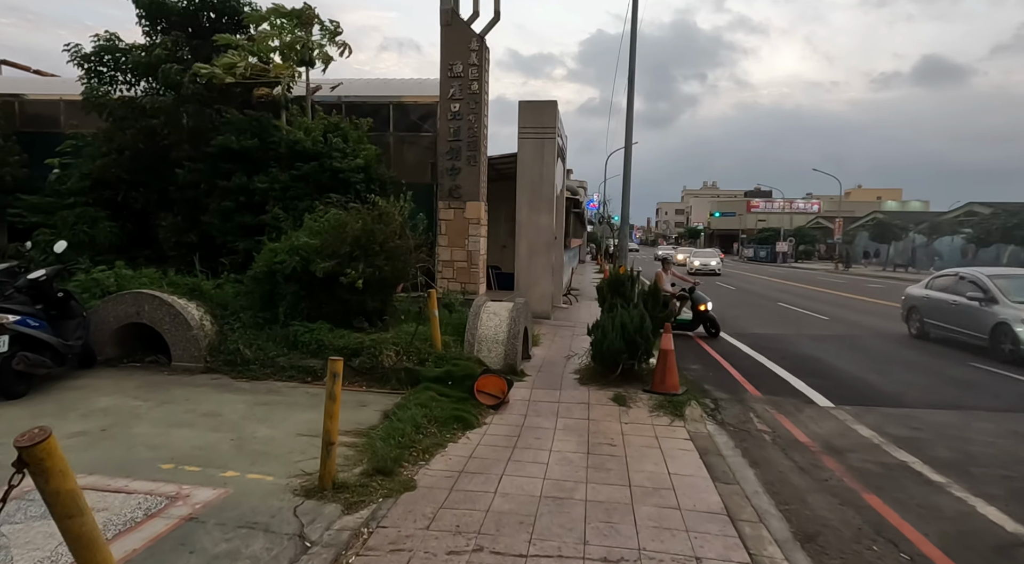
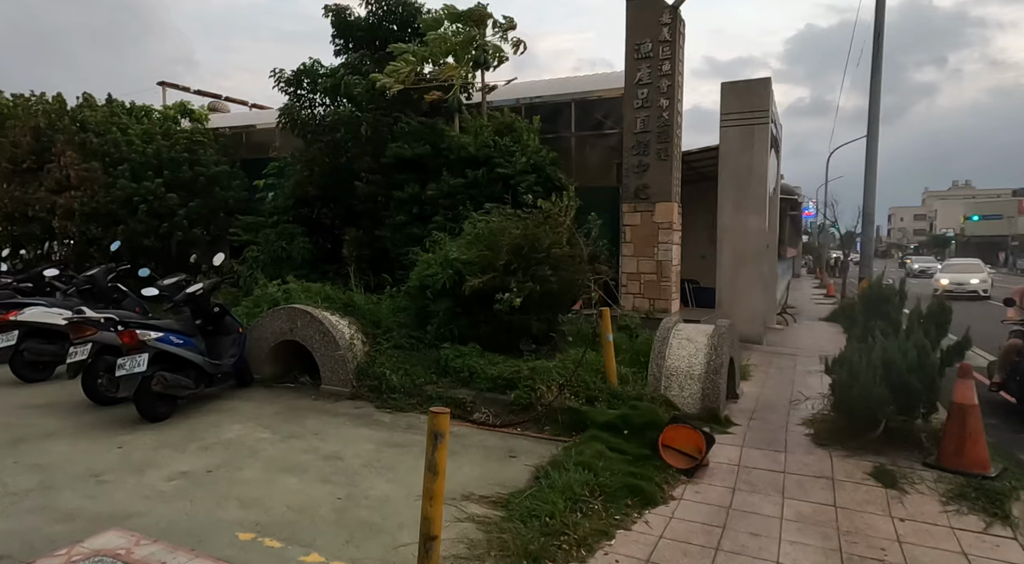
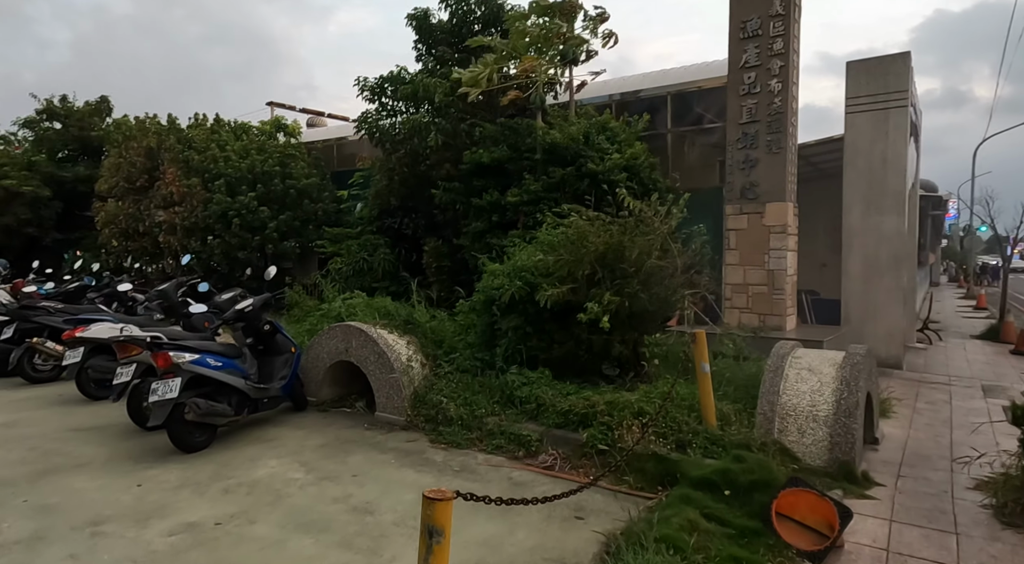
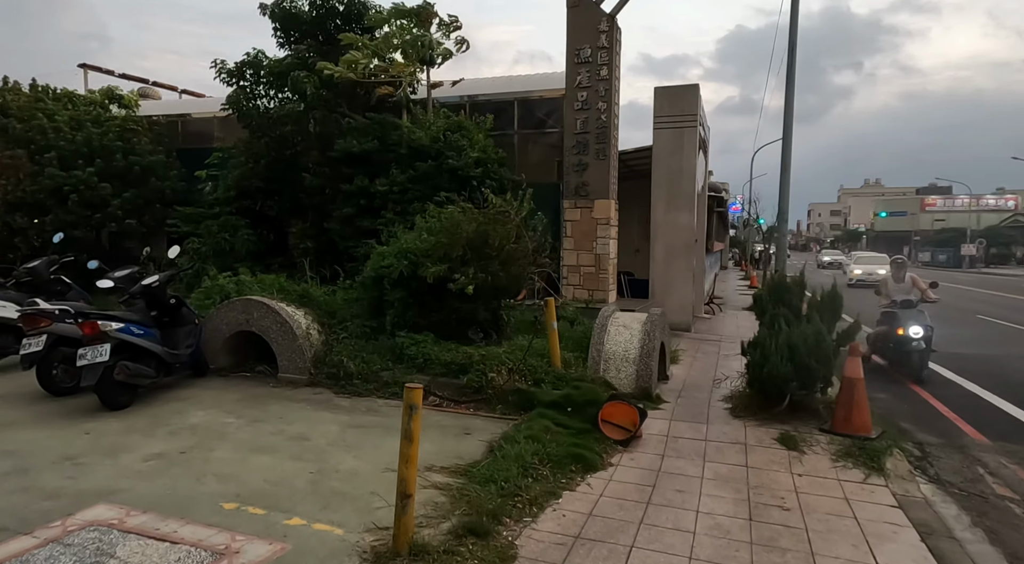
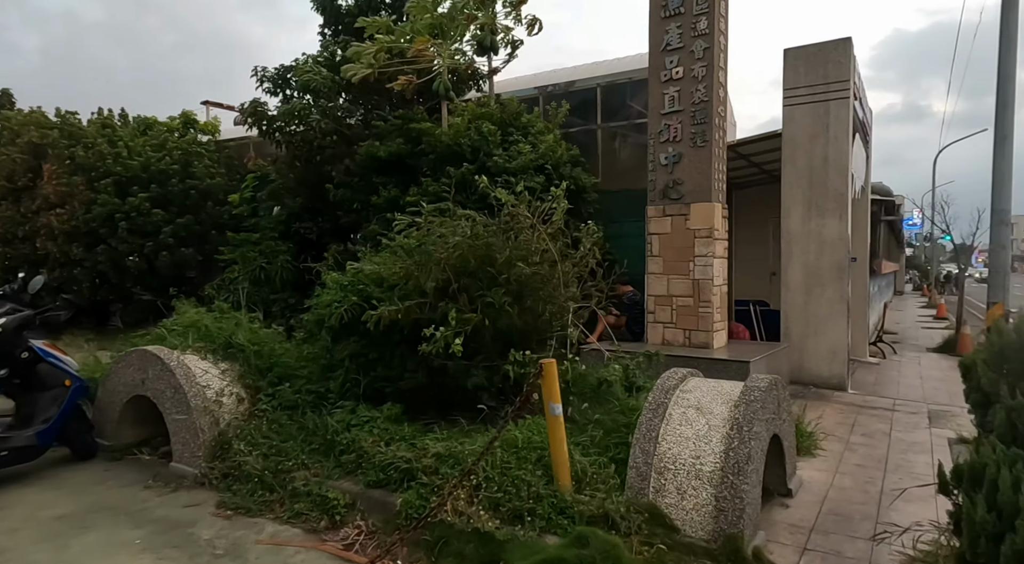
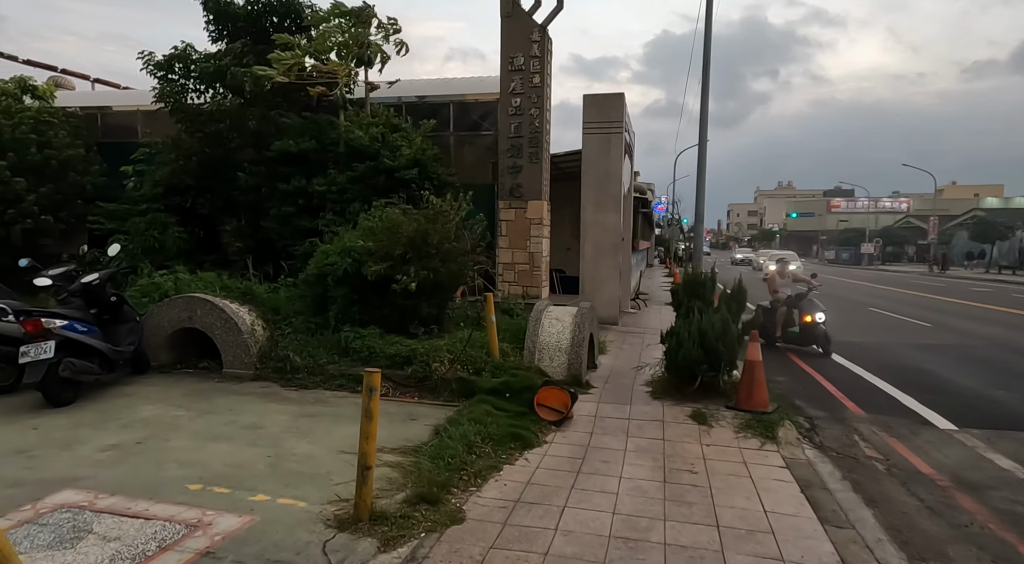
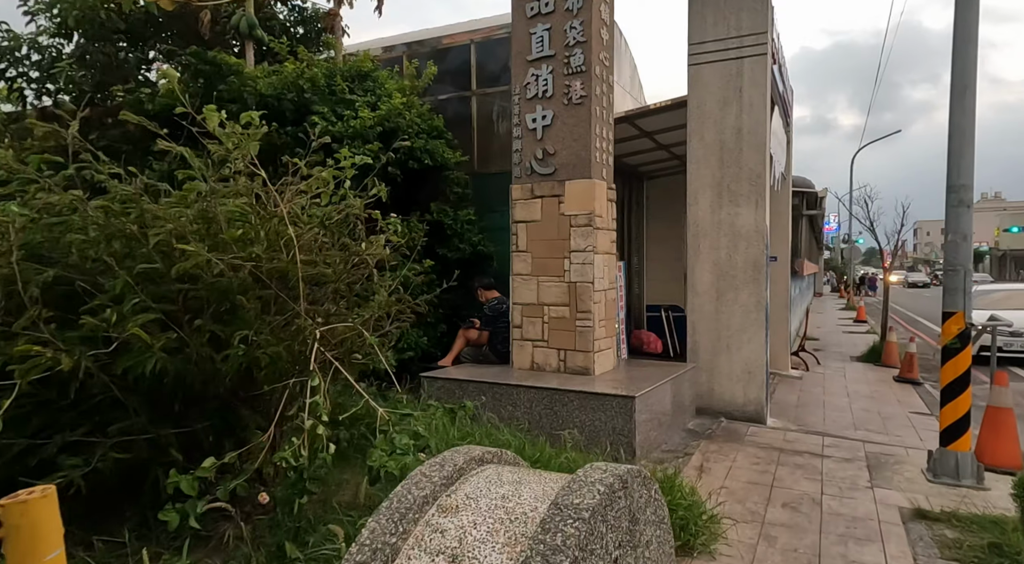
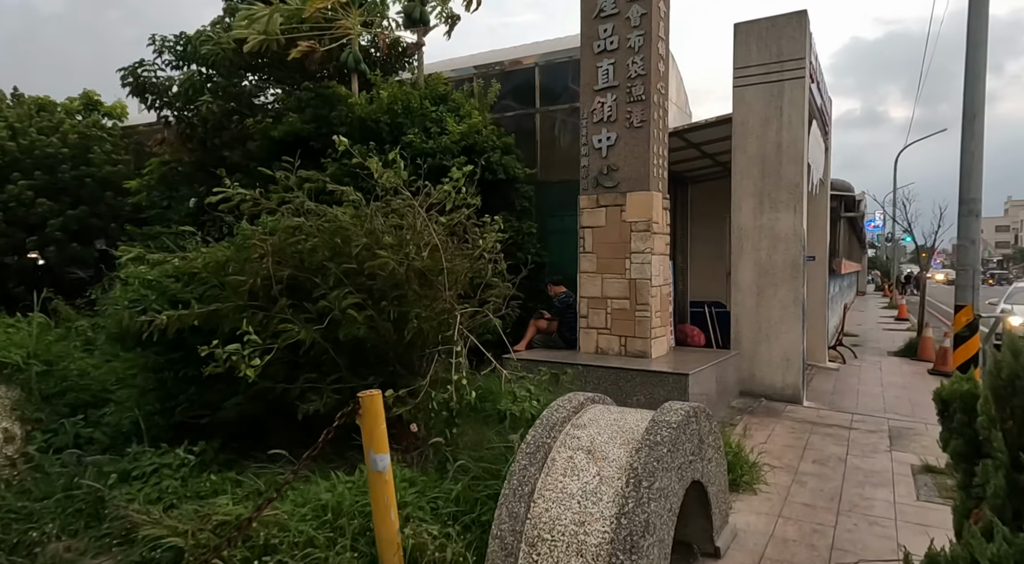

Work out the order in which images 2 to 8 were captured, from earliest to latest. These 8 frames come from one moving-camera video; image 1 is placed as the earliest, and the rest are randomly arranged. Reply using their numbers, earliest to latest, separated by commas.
6, 4, 2, 3, 5, 8, 7
